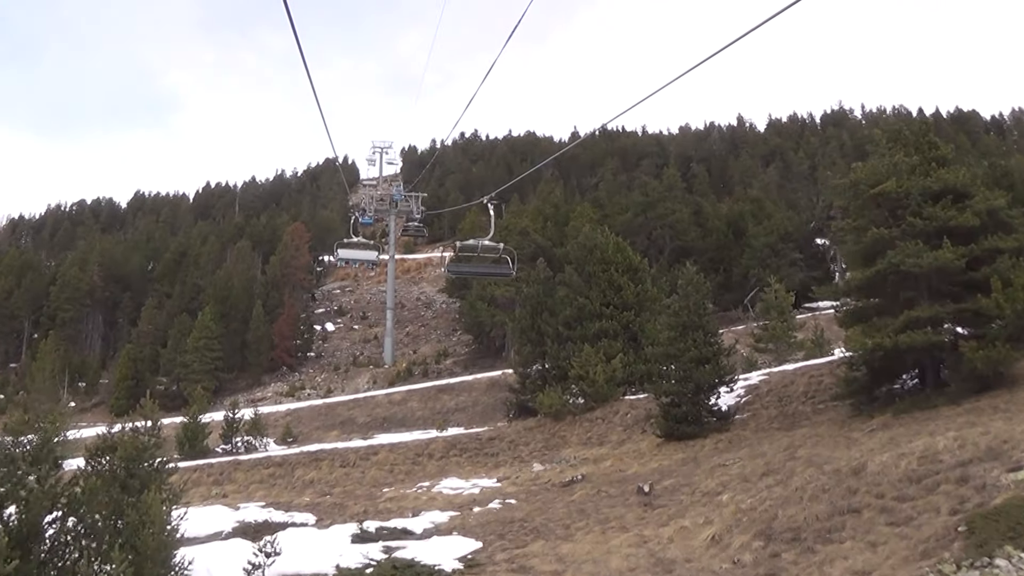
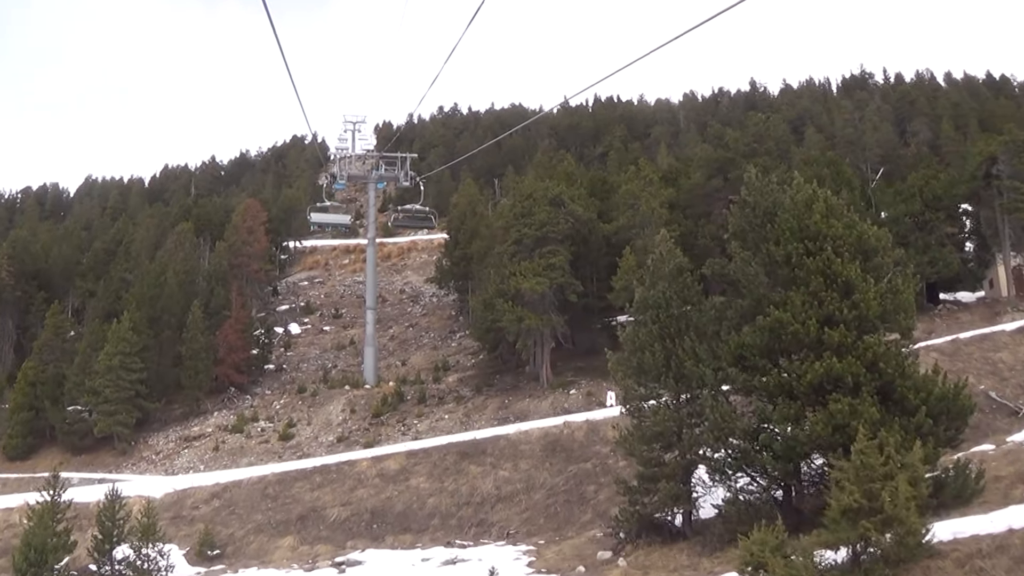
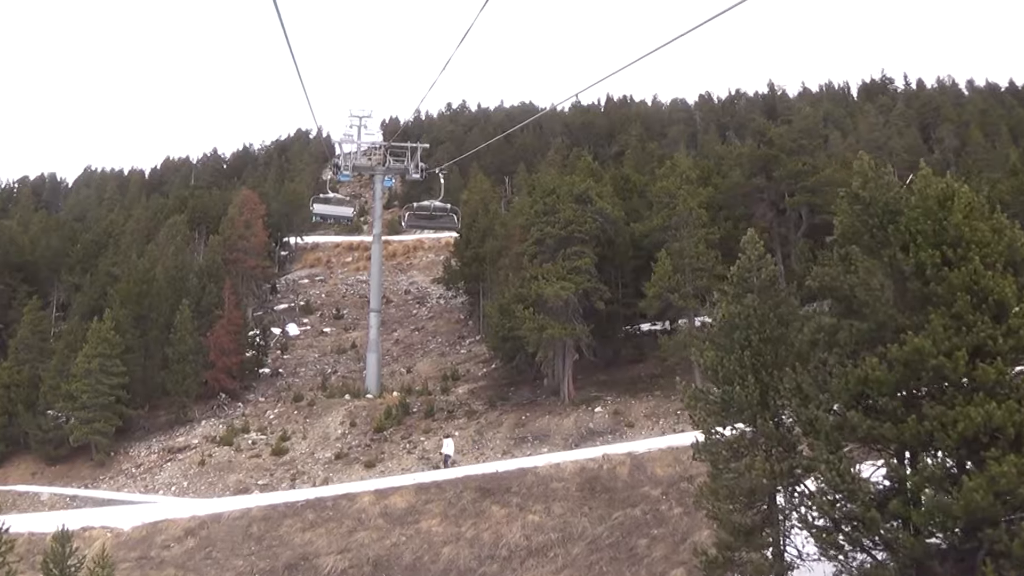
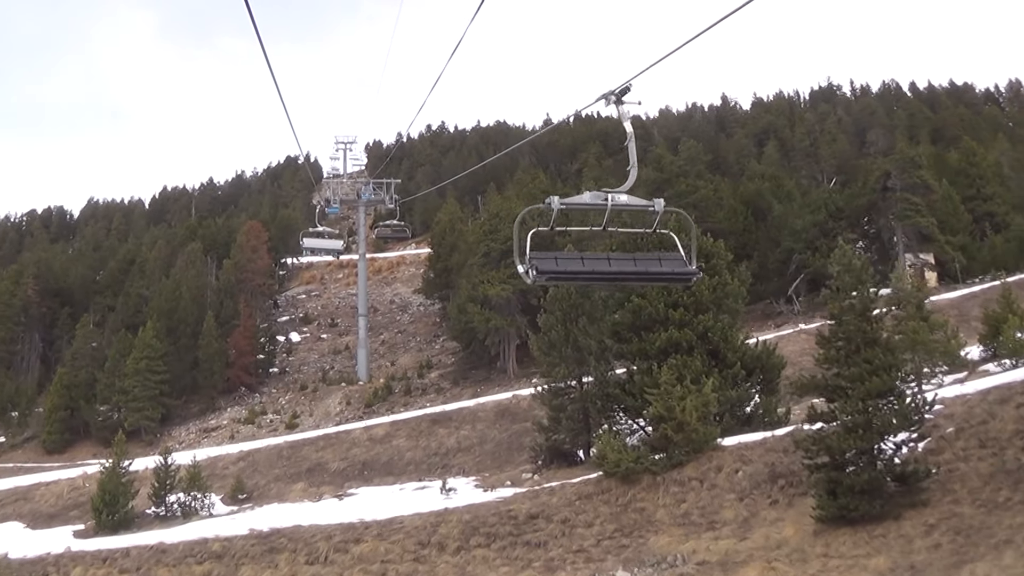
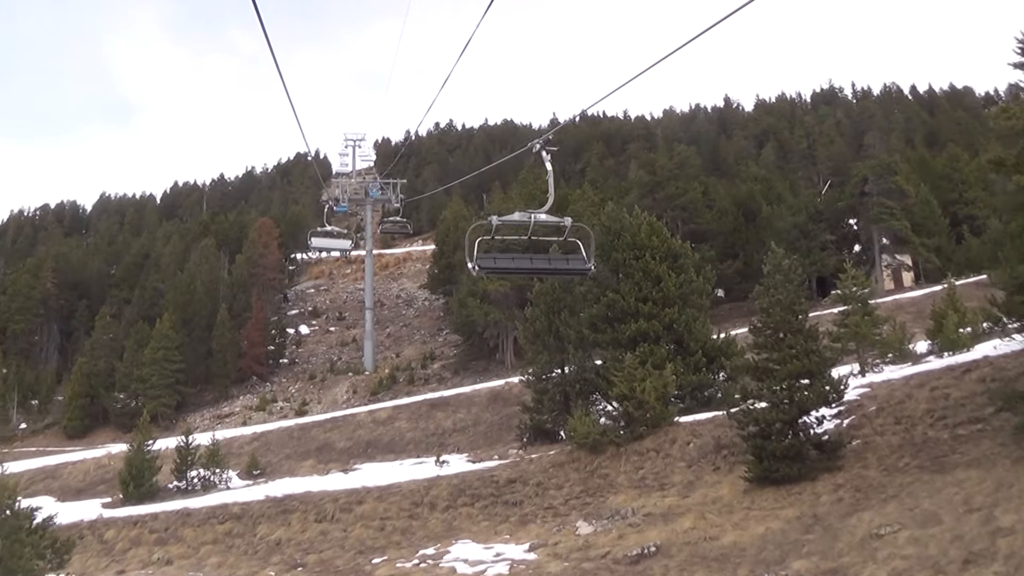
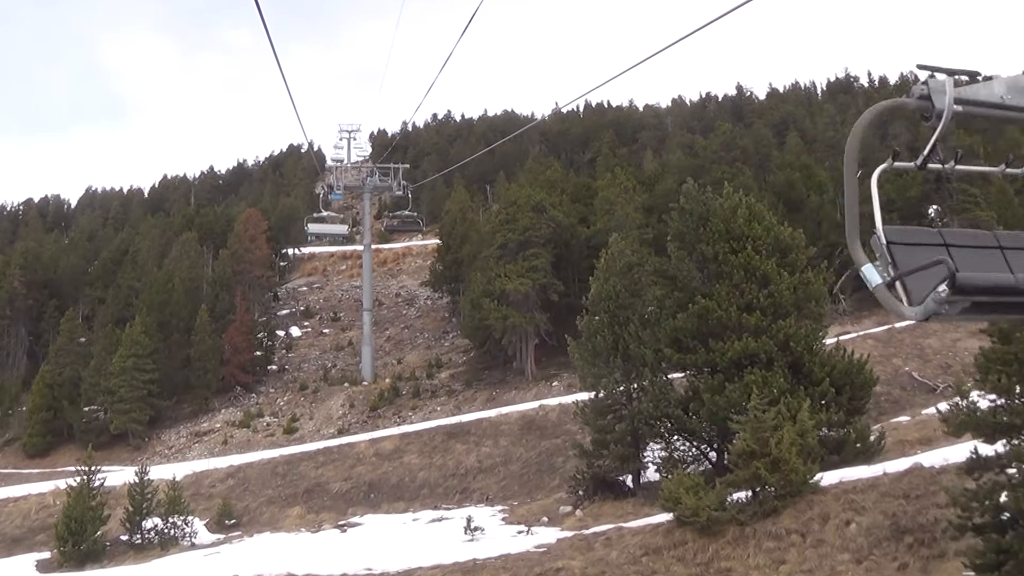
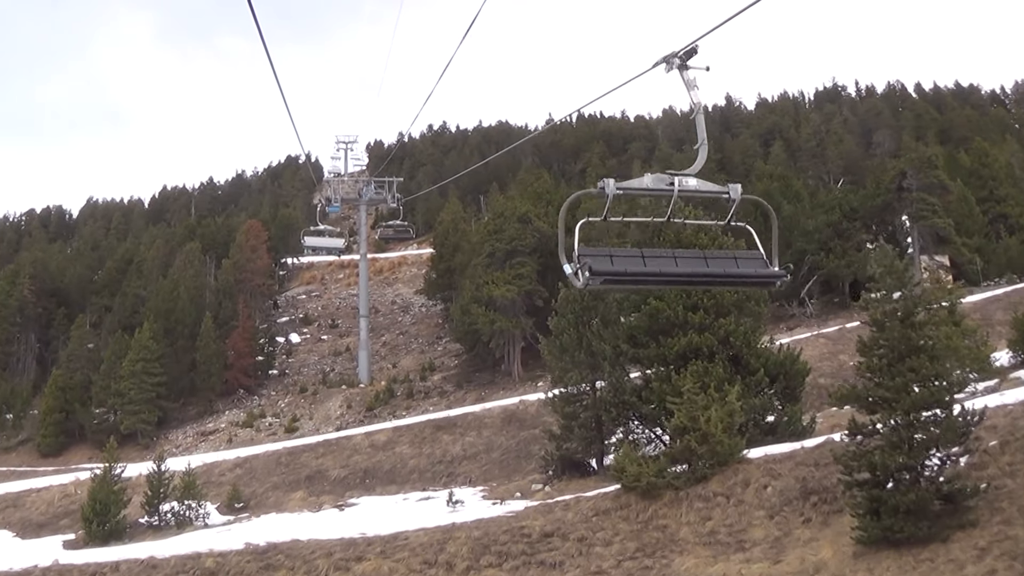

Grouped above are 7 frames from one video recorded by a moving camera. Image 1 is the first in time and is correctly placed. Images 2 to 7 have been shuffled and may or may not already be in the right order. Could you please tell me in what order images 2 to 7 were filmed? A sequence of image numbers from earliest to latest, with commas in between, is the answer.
5, 4, 7, 6, 2, 3
